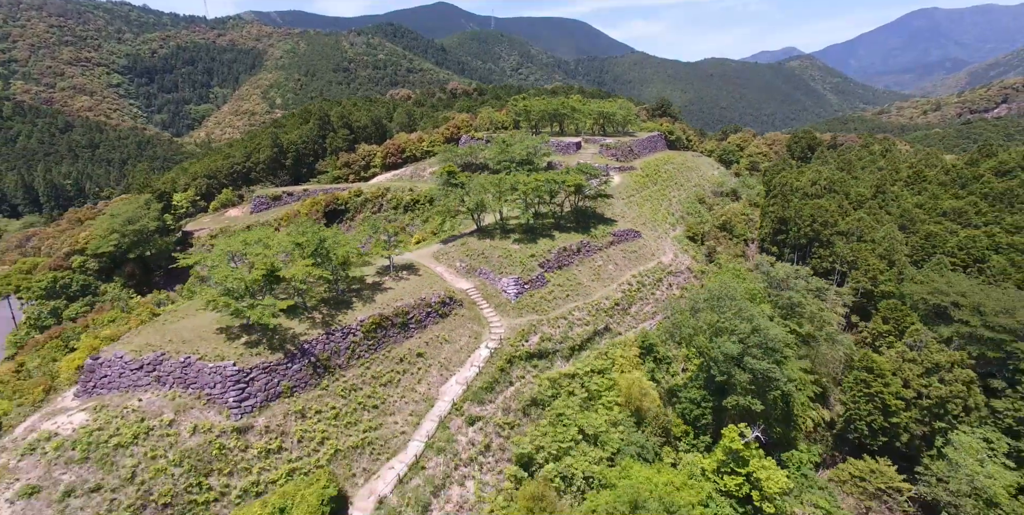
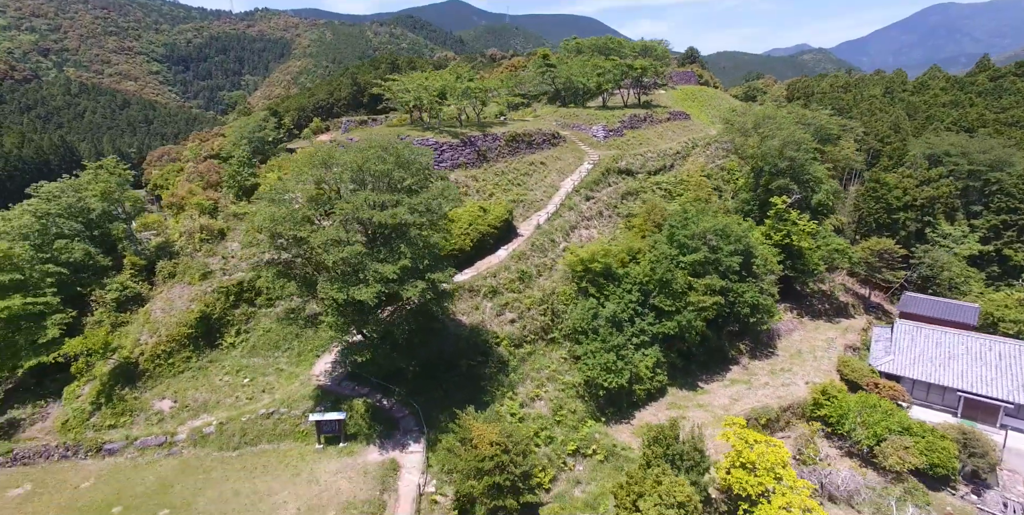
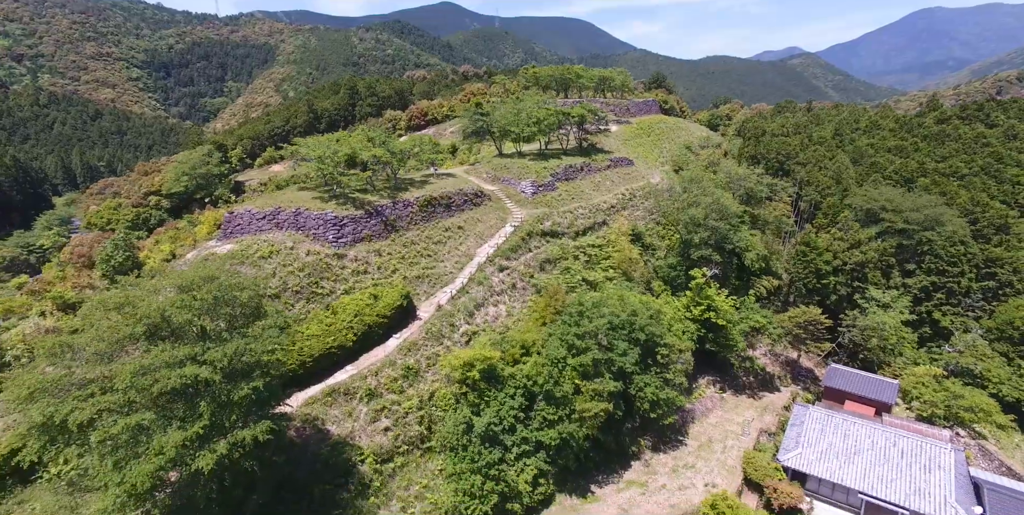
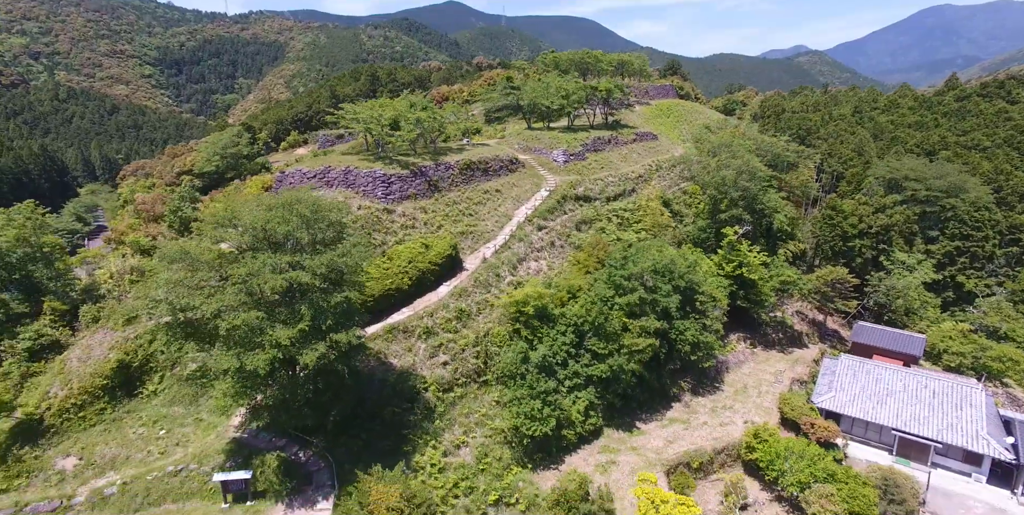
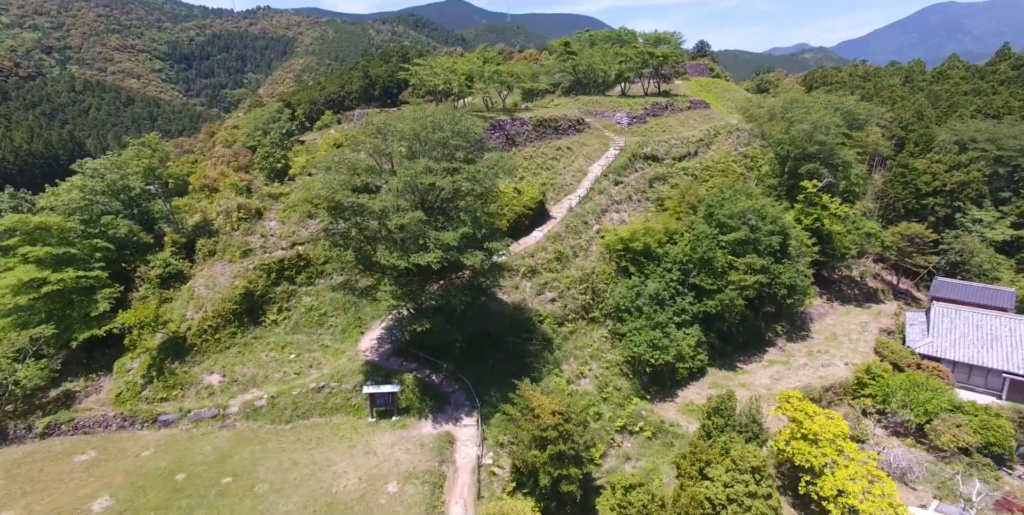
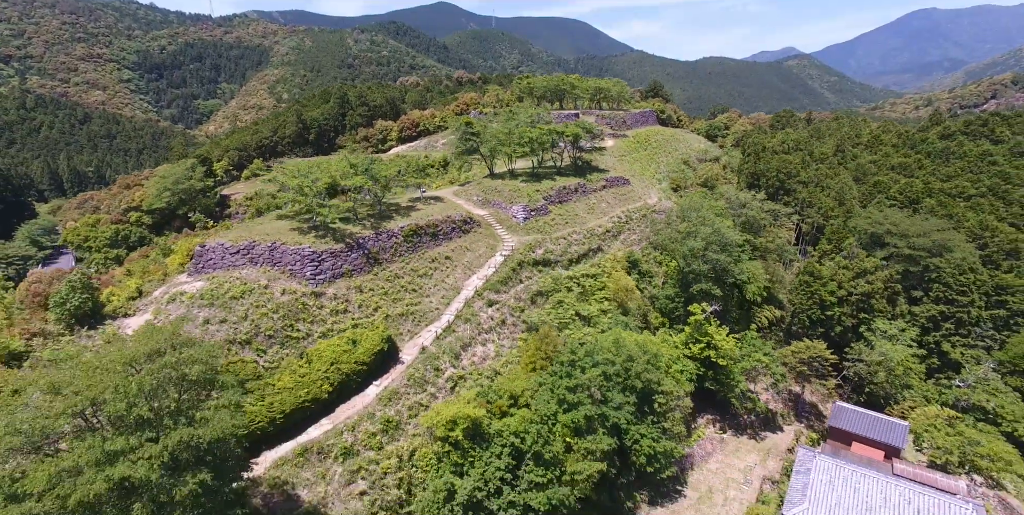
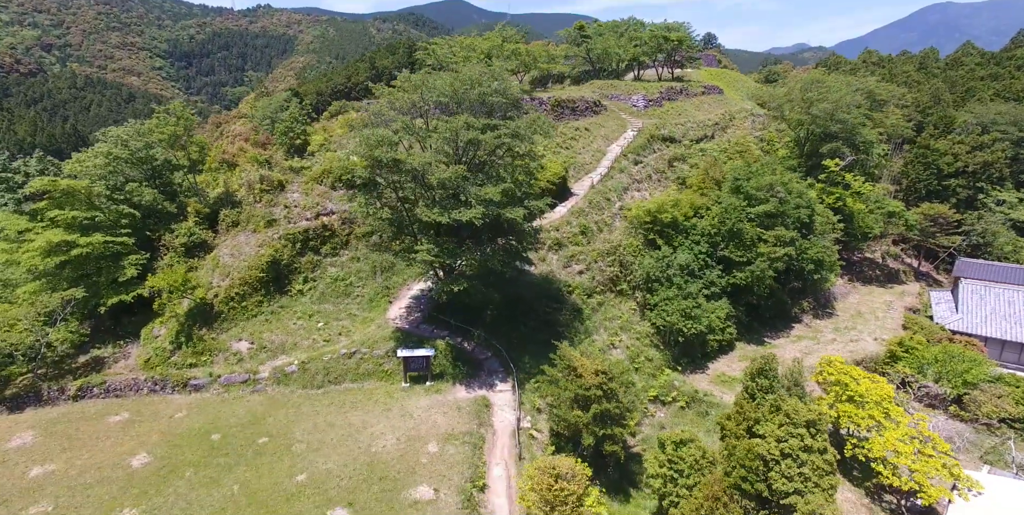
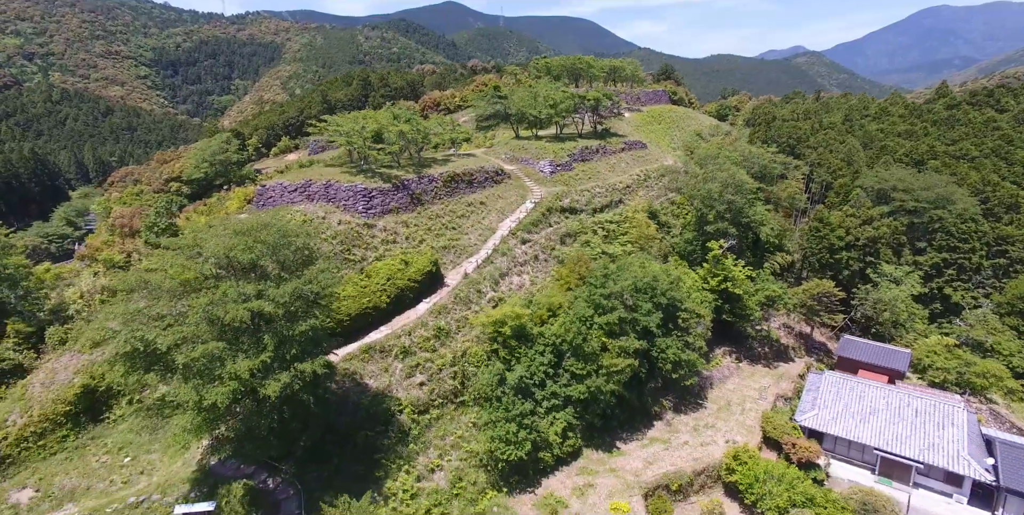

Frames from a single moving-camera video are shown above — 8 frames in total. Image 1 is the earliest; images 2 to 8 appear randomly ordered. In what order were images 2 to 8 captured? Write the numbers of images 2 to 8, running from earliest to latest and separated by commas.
6, 3, 8, 4, 2, 5, 7
